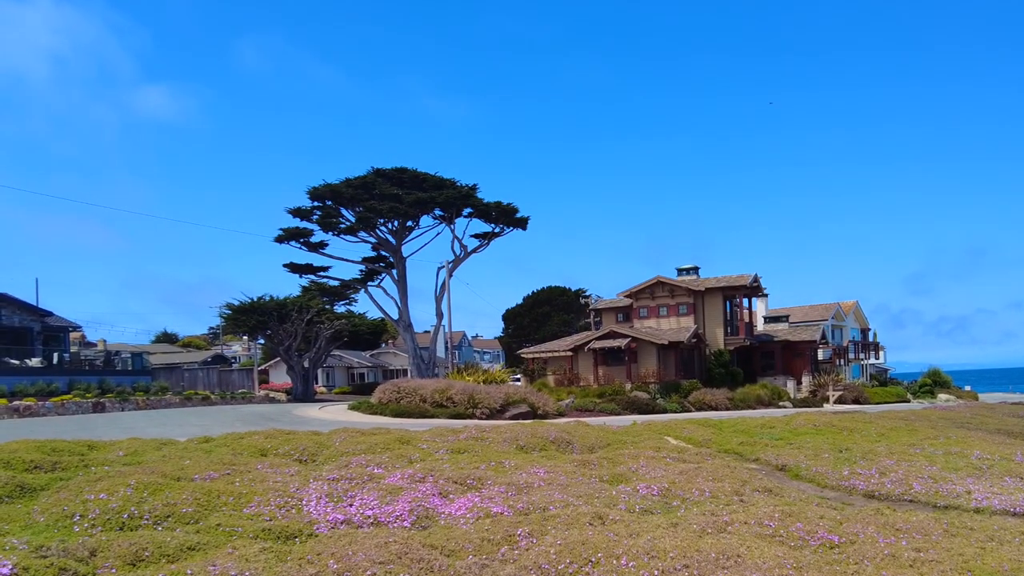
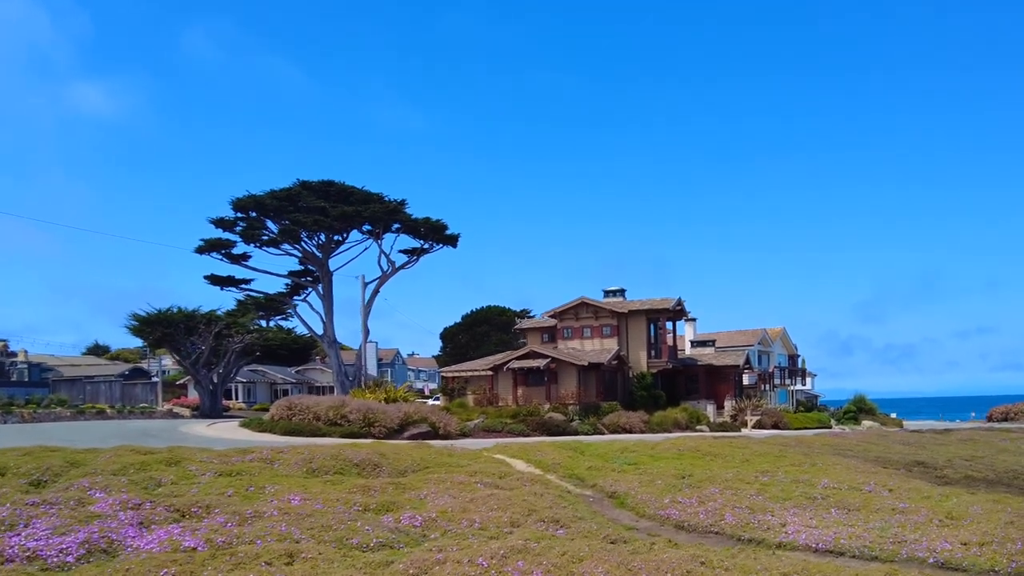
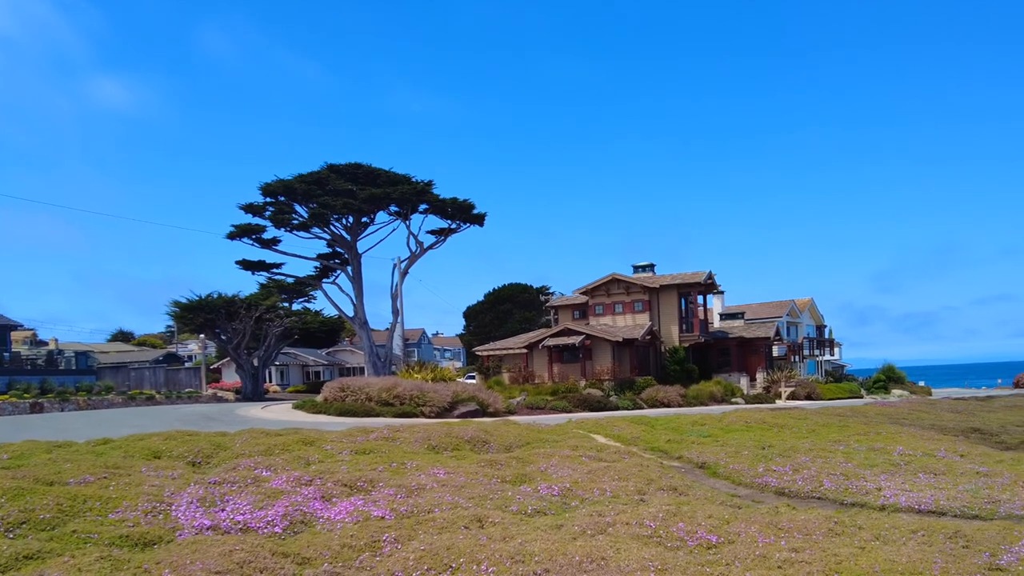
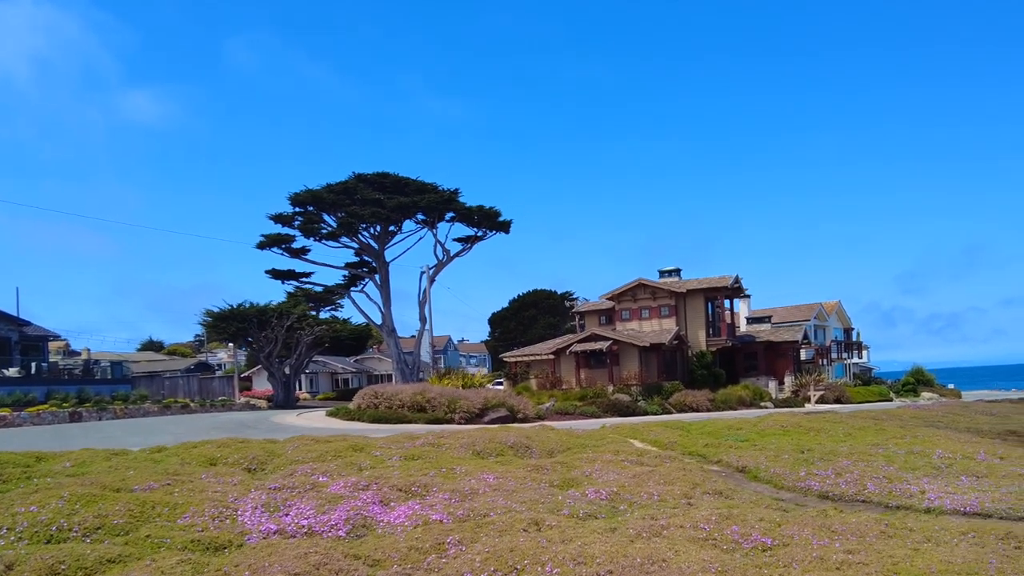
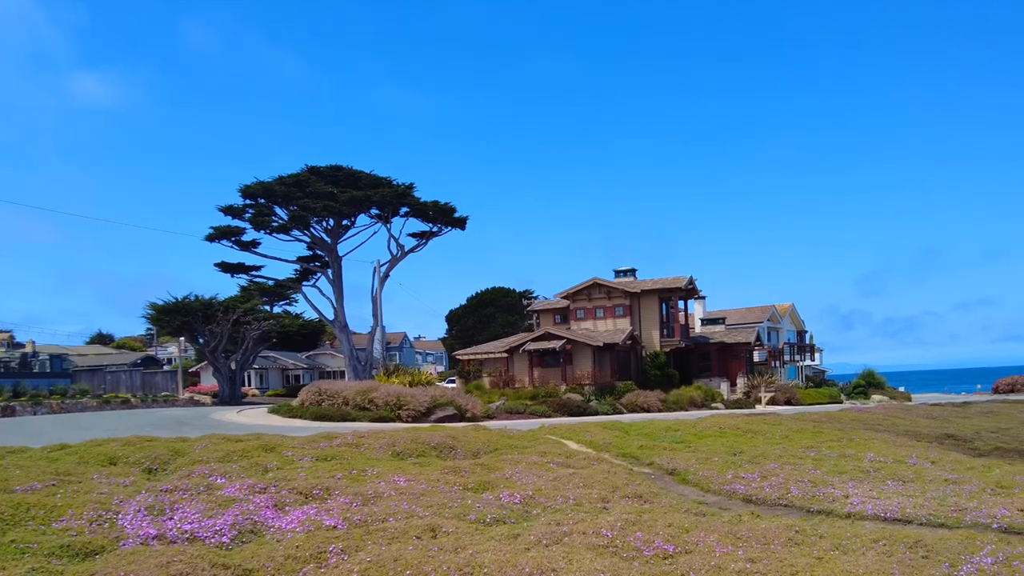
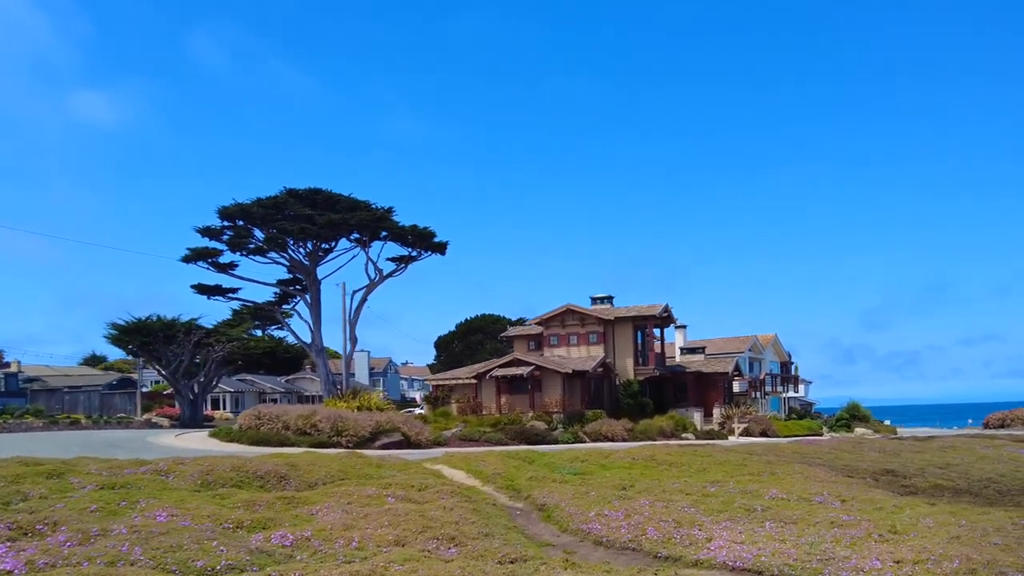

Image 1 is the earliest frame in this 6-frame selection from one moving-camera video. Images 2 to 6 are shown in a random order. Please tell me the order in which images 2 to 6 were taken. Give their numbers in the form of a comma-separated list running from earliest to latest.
4, 3, 5, 2, 6
